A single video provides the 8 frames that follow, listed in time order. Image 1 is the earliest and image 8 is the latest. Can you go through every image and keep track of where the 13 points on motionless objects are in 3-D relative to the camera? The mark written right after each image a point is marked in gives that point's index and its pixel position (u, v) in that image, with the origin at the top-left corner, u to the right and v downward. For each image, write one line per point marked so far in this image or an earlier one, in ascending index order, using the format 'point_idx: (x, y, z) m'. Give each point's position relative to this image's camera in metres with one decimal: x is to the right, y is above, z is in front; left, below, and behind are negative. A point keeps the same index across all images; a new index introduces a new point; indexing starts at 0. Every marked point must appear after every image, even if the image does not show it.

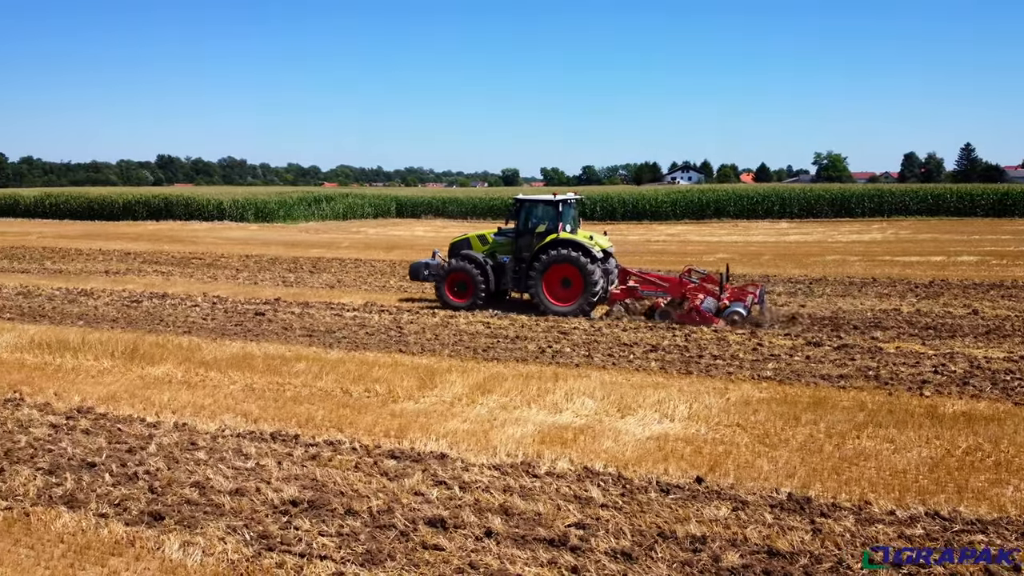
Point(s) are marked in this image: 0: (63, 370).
0: (-5.3, -1.0, +10.0) m
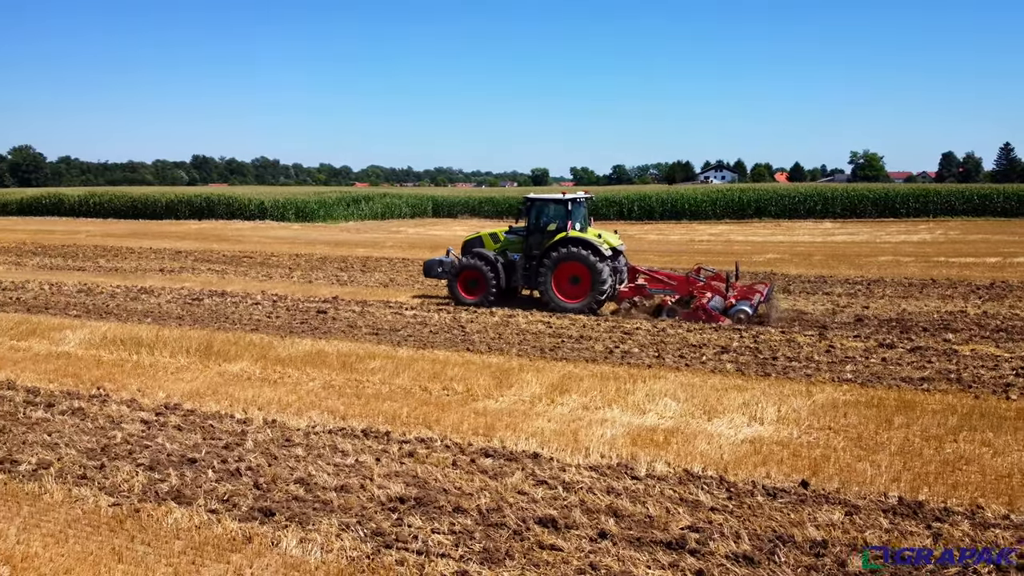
0: (-4.4, -1.0, +10.0) m
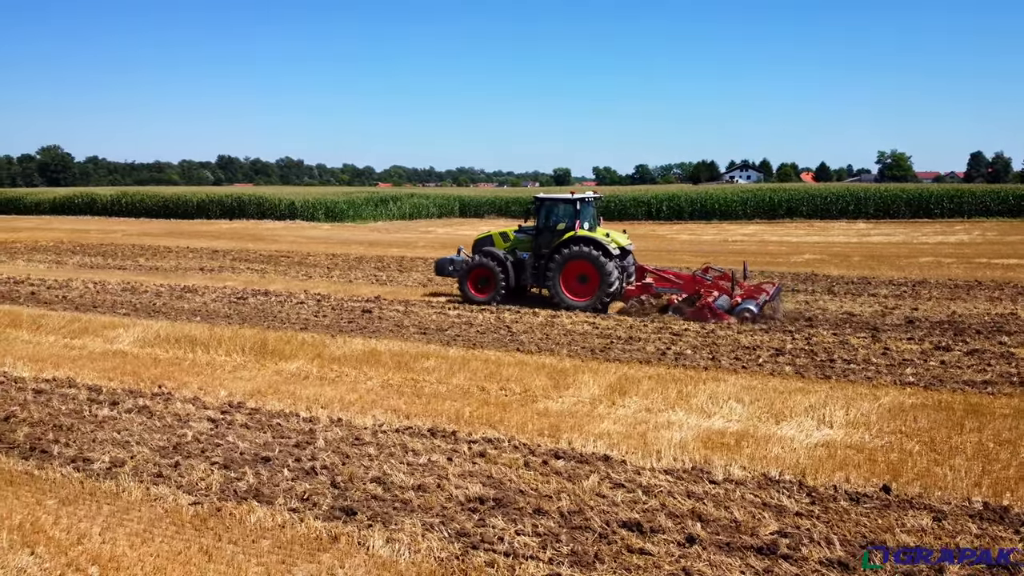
0: (-3.7, -1.0, +10.1) m
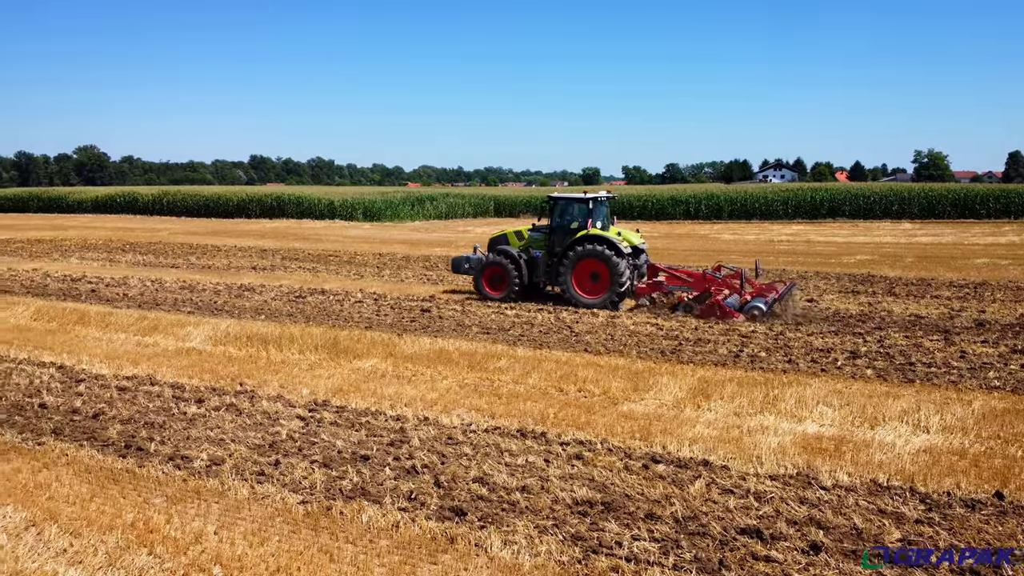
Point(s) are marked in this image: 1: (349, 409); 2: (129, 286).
0: (-2.8, -0.9, +10.1) m
1: (-1.6, -1.2, +8.4) m
2: (-7.8, 0.0, +17.1) m
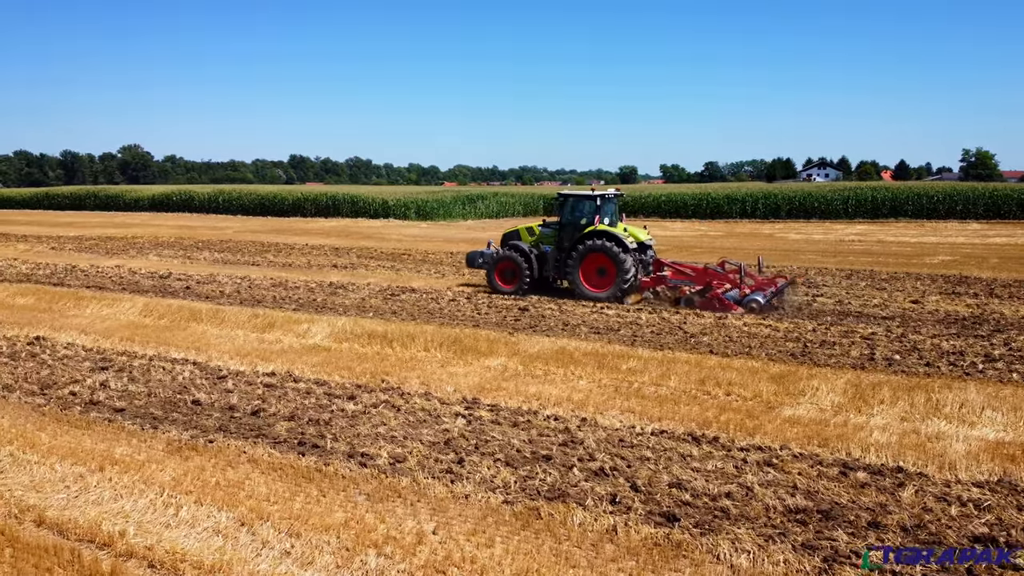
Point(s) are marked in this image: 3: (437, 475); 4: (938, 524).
0: (-1.2, -0.9, +10.0) m
1: (-0.1, -1.2, +8.3) m
2: (-5.9, +0.1, +17.2) m
3: (-0.6, -1.4, +6.4) m
4: (+2.9, -1.6, +5.7) m
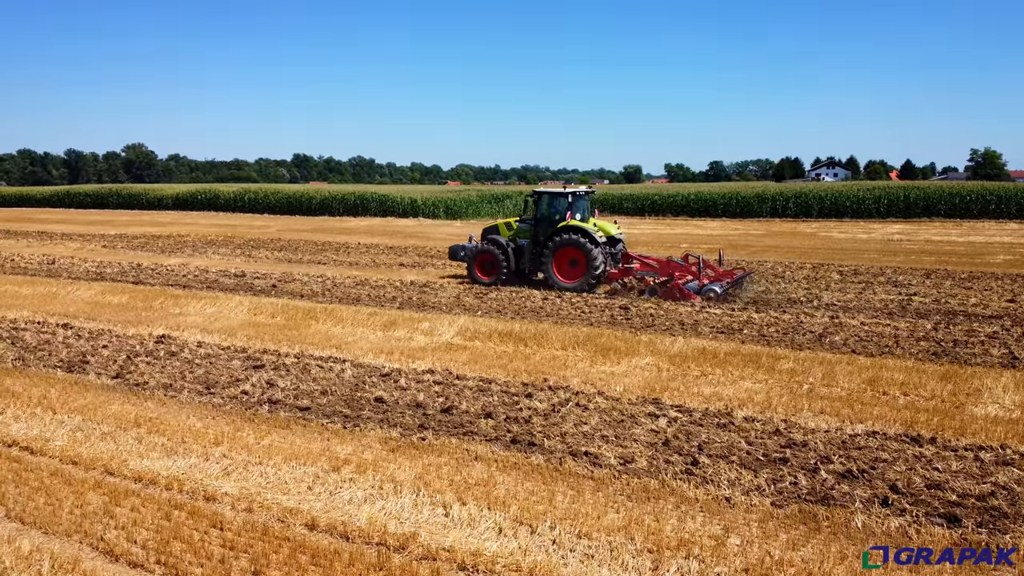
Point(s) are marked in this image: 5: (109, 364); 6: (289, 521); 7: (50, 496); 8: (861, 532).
0: (+0.6, -0.9, +9.8) m
1: (+1.8, -1.1, +8.2) m
2: (-4.2, +0.1, +17.0) m
3: (+1.3, -1.4, +6.3) m
4: (+4.7, -1.6, +5.6) m
5: (-4.8, -0.9, +10.0) m
6: (-1.5, -1.5, +5.5) m
7: (-3.2, -1.5, +5.9) m
8: (+2.2, -1.6, +5.4) m
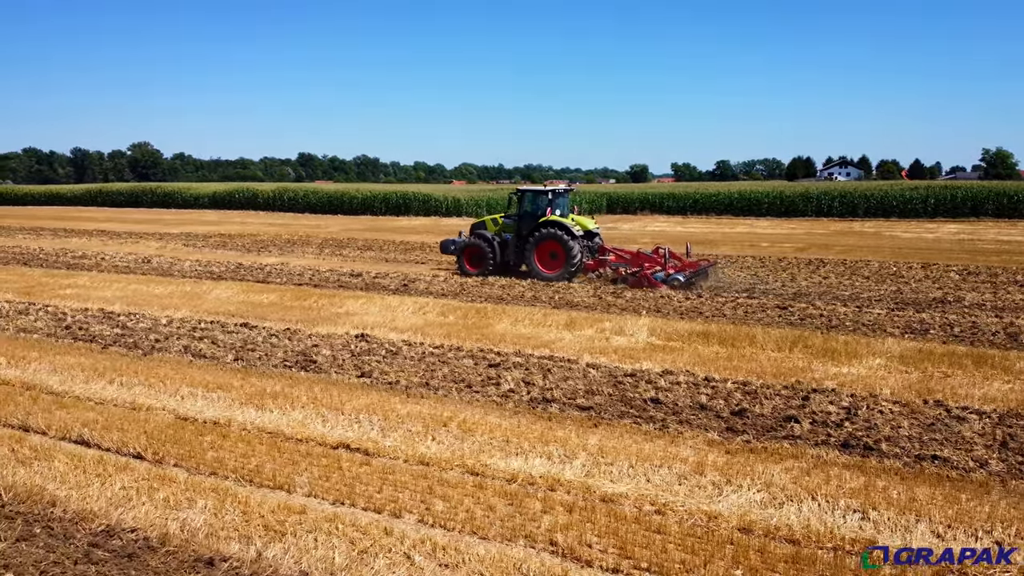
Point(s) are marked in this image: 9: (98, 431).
0: (+3.3, -0.9, +9.8) m
1: (+4.5, -1.1, +8.1) m
2: (-1.6, +0.1, +16.9) m
3: (+4.1, -1.4, +6.3) m
4: (+7.5, -1.6, +5.7) m
5: (-2.0, -0.9, +9.9) m
6: (+1.4, -1.5, +5.5) m
7: (-0.4, -1.5, +5.8) m
8: (+5.1, -1.6, +5.4) m
9: (-3.7, -1.3, +7.4) m
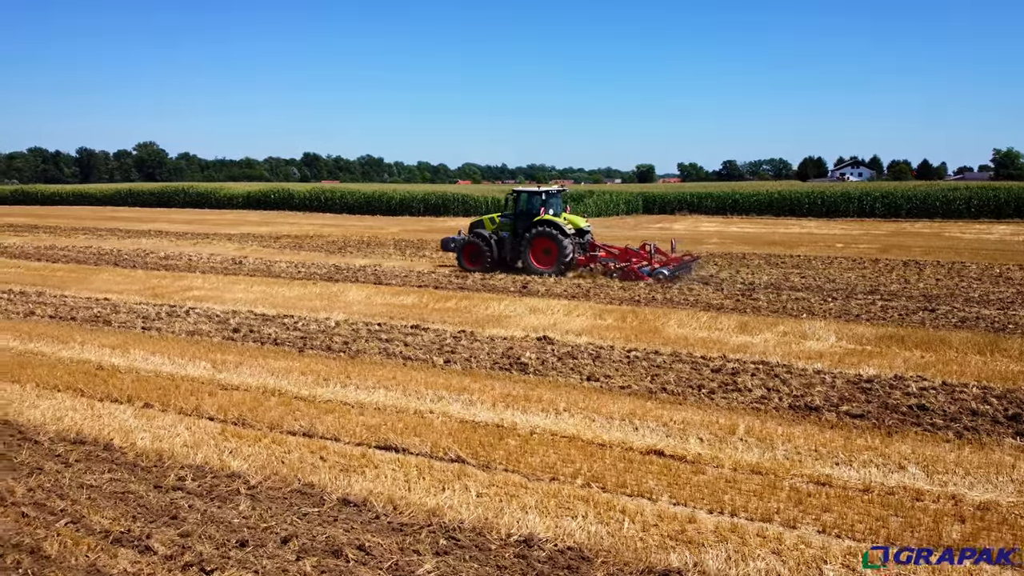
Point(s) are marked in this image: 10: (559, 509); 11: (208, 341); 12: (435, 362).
0: (+5.9, -0.9, +9.9) m
1: (+7.1, -1.2, +8.3) m
2: (+0.9, +0.1, +16.9) m
3: (+6.7, -1.5, +6.4) m
4: (+10.2, -1.6, +5.8) m
5: (+0.5, -1.0, +9.9) m
6: (+4.0, -1.6, +5.5) m
7: (+2.2, -1.5, +5.9) m
8: (+7.7, -1.6, +5.5) m
9: (-1.1, -1.3, +7.4) m
10: (+0.3, -1.5, +5.9) m
11: (-4.2, -0.7, +11.7) m
12: (-0.9, -0.9, +10.1) m
